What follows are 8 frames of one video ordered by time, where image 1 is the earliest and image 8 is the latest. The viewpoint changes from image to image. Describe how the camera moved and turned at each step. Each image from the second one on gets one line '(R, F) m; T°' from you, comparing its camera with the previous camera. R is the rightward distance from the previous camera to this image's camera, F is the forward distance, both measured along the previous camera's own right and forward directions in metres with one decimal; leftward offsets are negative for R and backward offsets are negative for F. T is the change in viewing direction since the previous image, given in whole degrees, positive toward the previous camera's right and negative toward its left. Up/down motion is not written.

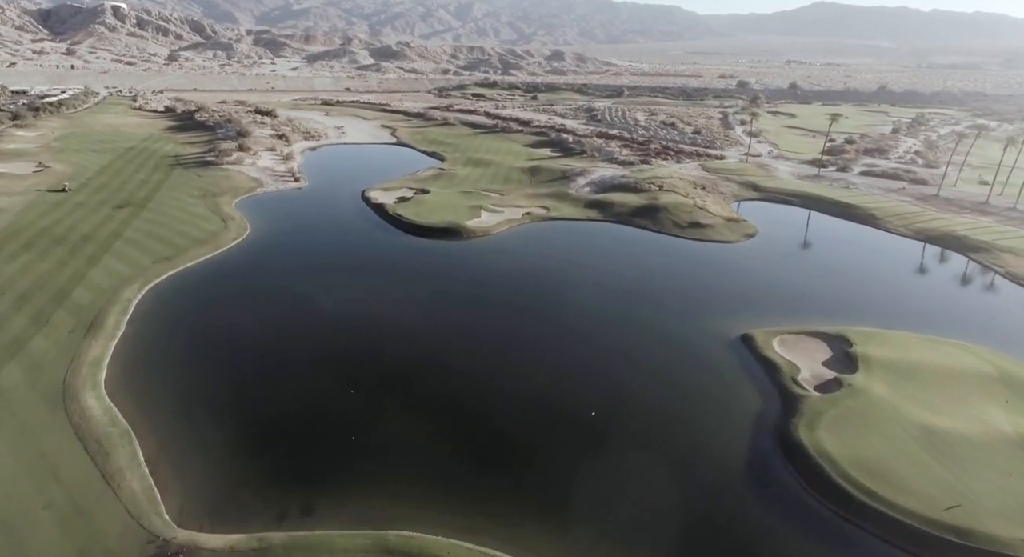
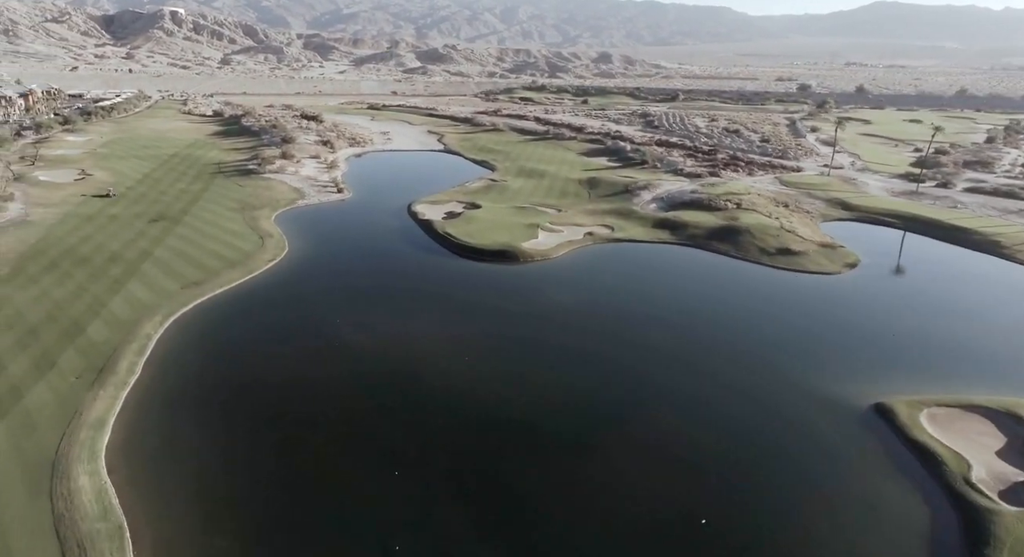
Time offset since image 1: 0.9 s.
(-2.0, +6.1) m; -4°
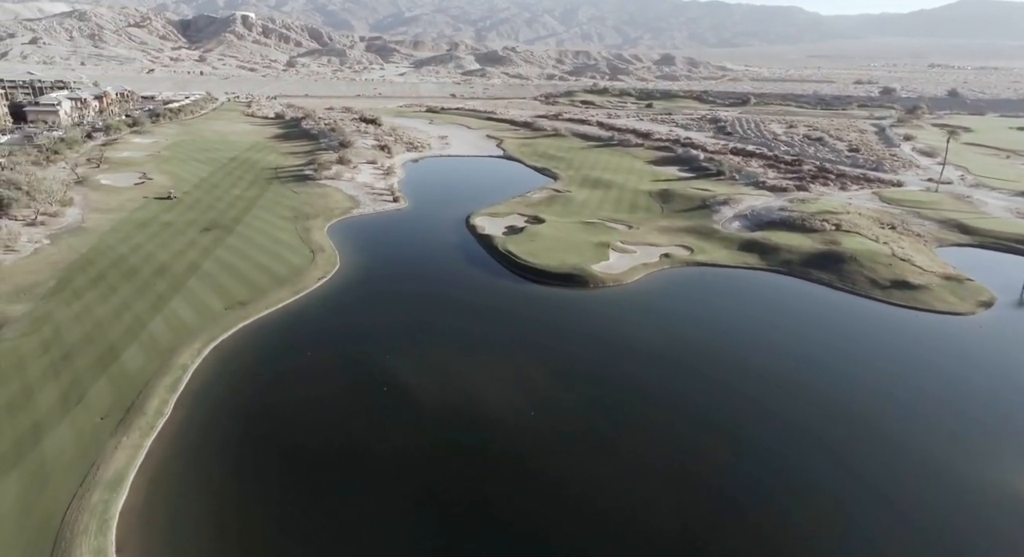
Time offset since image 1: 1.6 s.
(-1.5, +4.8) m; -5°
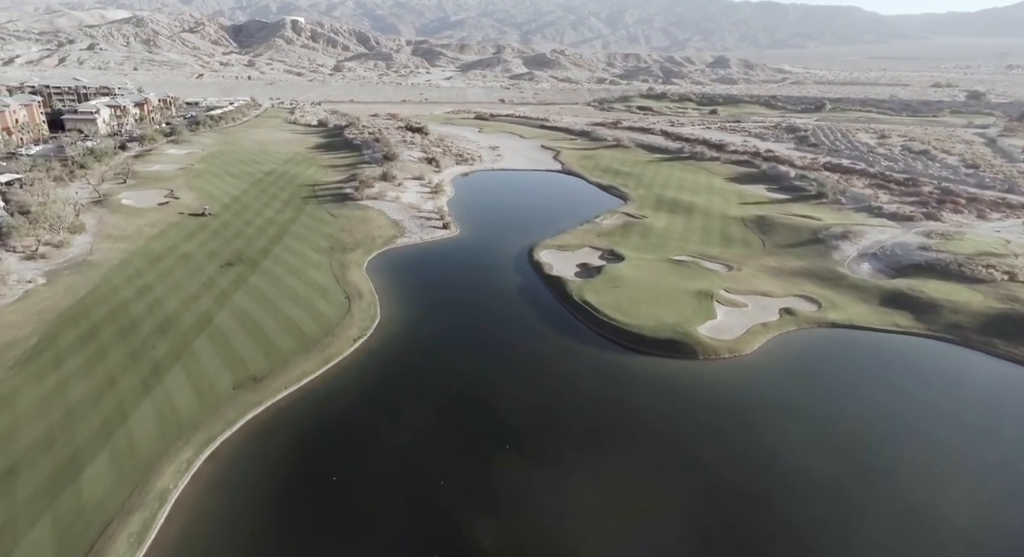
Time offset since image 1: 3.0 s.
(-2.9, +9.6) m; -4°
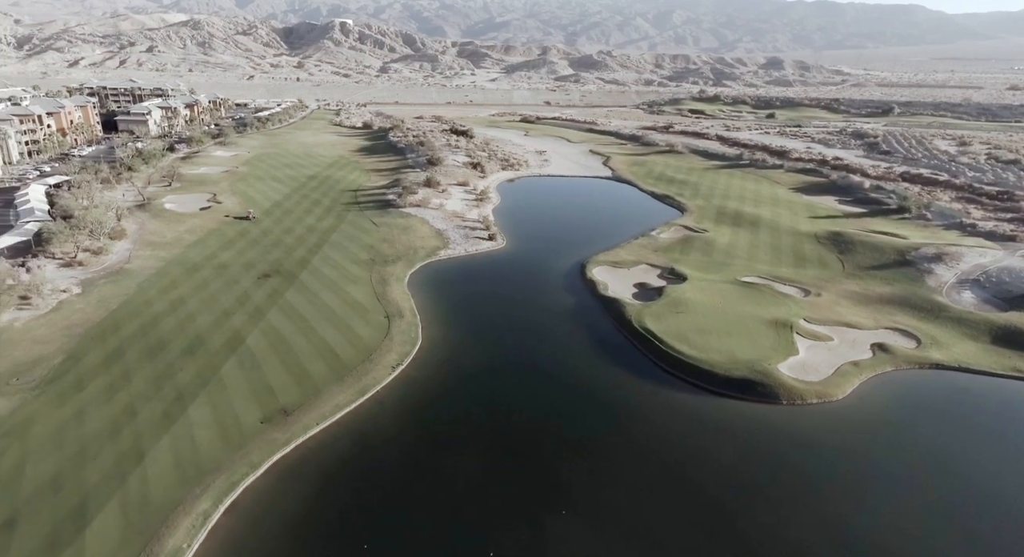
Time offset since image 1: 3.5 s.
(-1.0, +3.5) m; -4°
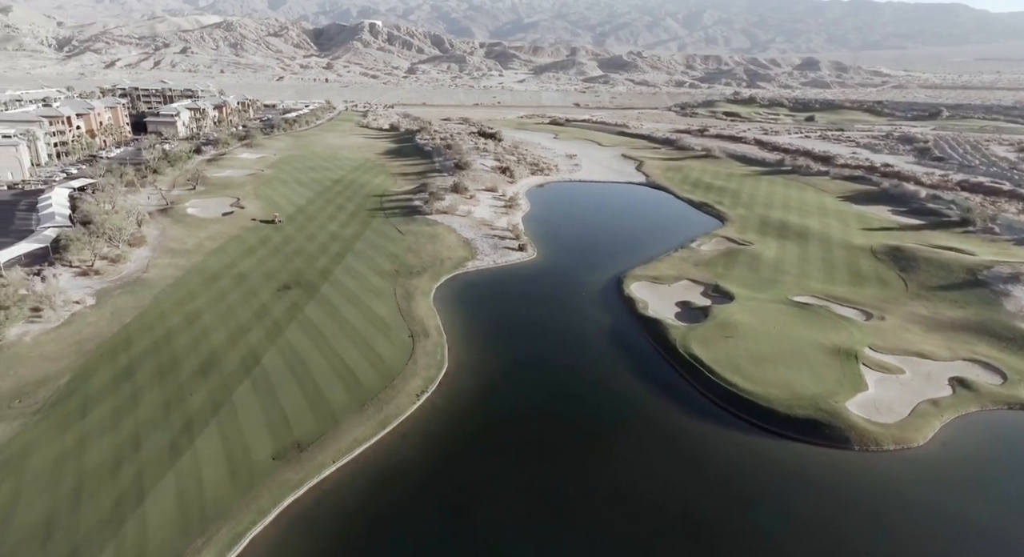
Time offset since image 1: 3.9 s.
(-0.7, +2.8) m; -2°
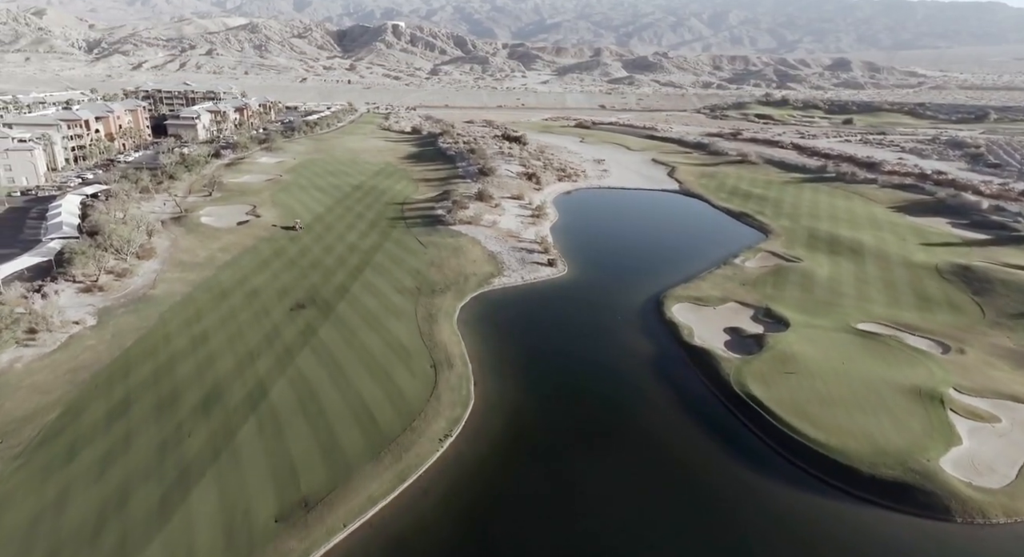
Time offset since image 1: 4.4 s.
(-0.8, +3.5) m; -2°
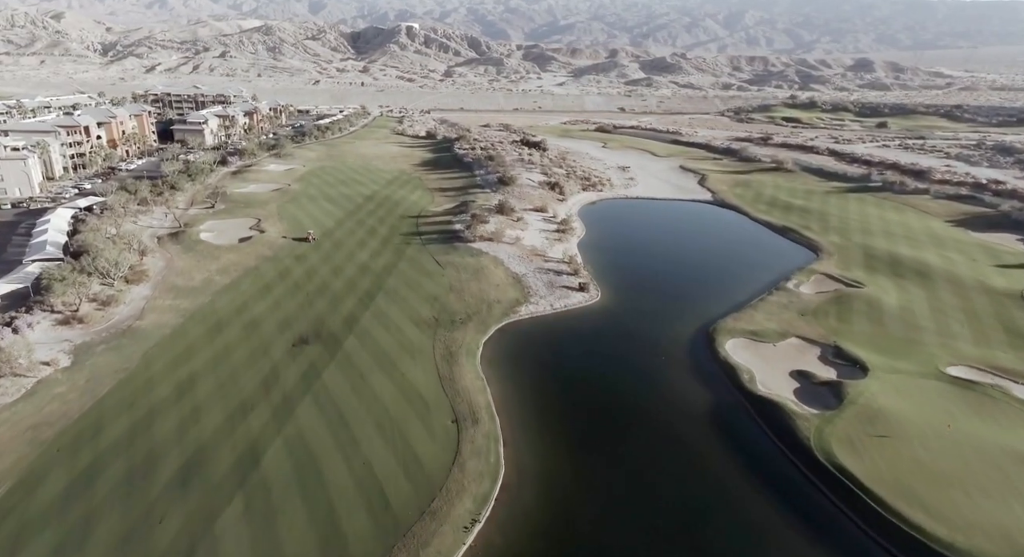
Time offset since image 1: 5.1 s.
(-1.2, +4.8) m; -1°
